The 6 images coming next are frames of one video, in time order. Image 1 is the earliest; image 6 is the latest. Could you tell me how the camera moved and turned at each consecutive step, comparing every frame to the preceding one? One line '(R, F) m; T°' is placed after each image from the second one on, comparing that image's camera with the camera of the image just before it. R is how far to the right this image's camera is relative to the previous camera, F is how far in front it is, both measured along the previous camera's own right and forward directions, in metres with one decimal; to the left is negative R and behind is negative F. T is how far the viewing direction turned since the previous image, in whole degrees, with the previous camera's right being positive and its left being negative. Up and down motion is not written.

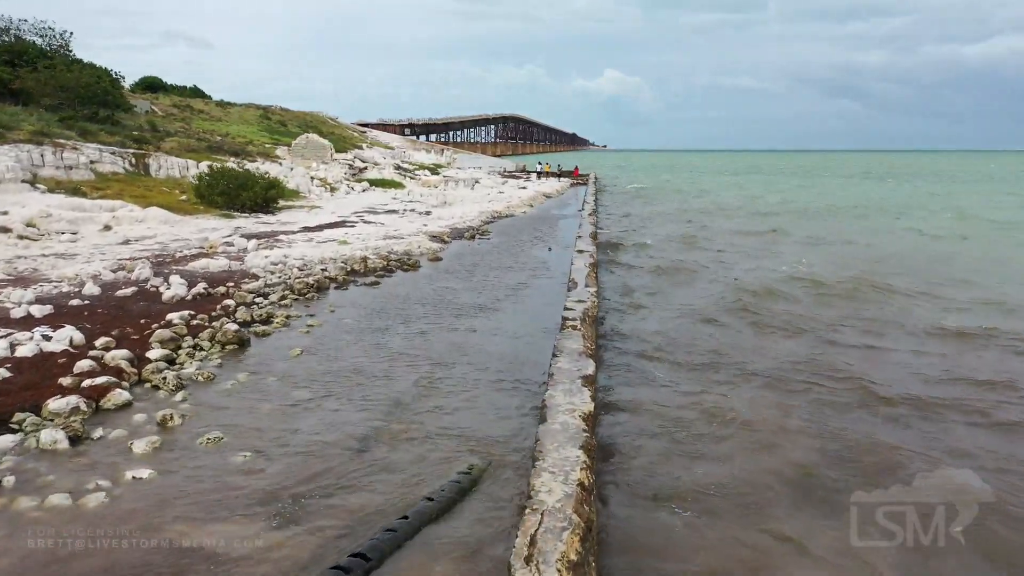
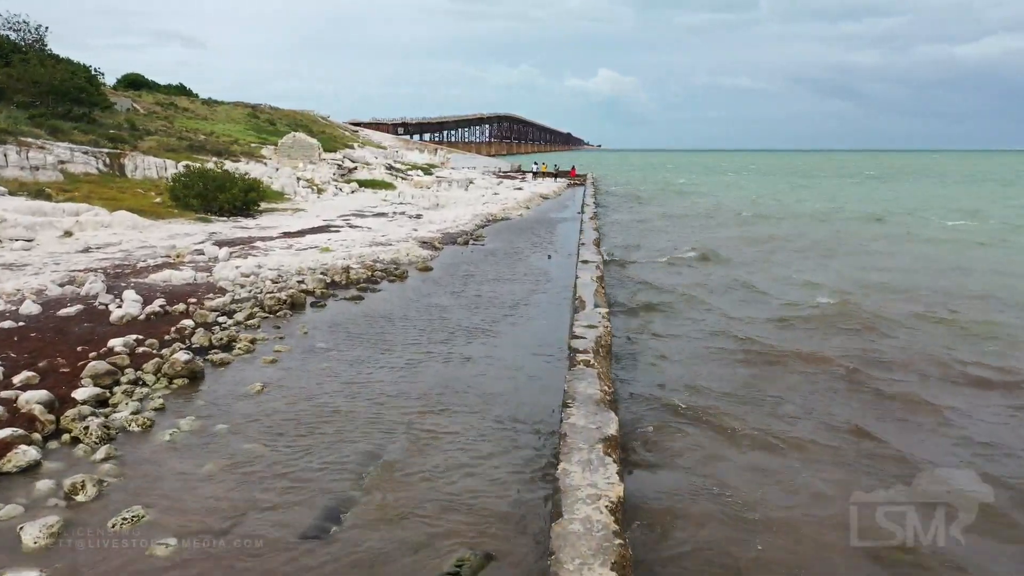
(-0.1, +1.3) m; +1°
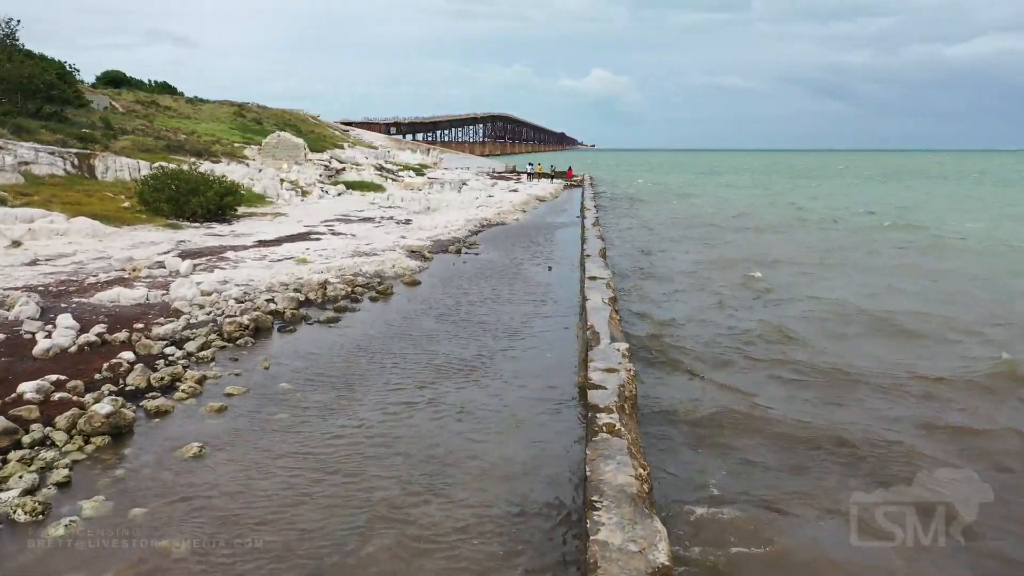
(-0.1, +1.4) m; +1°
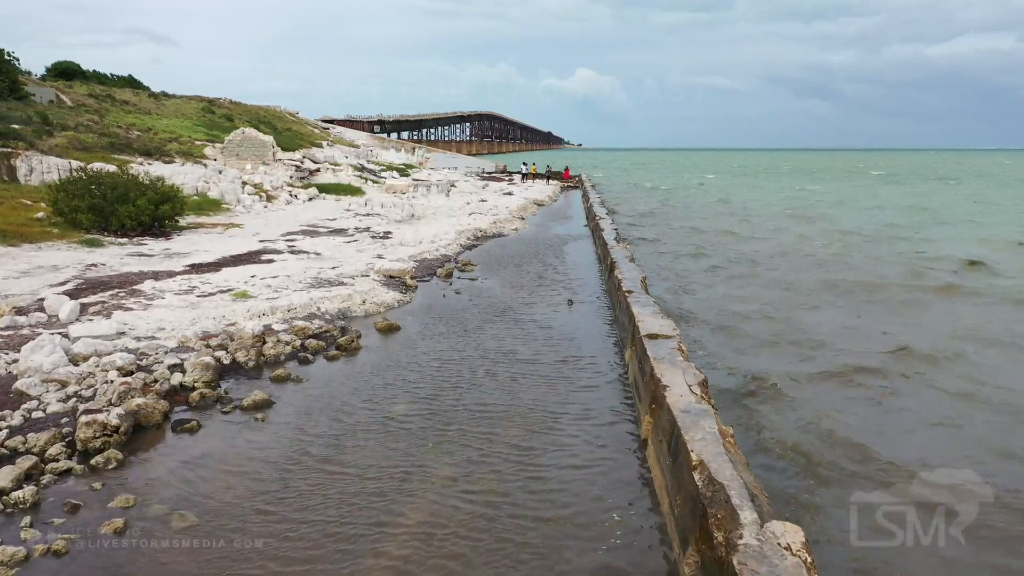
(-0.4, +3.4) m; +1°
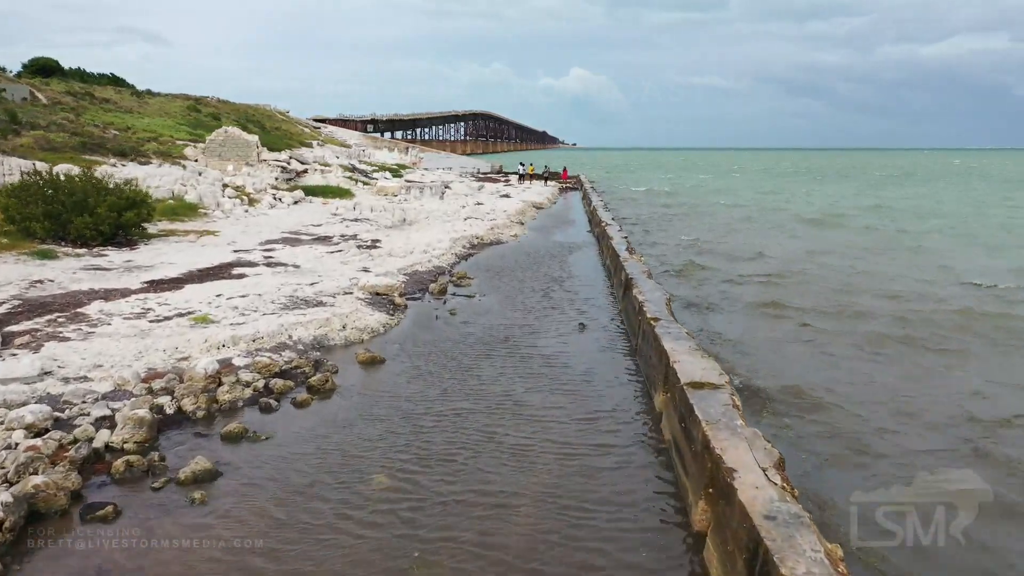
(-0.1, +1.4) m; 0°
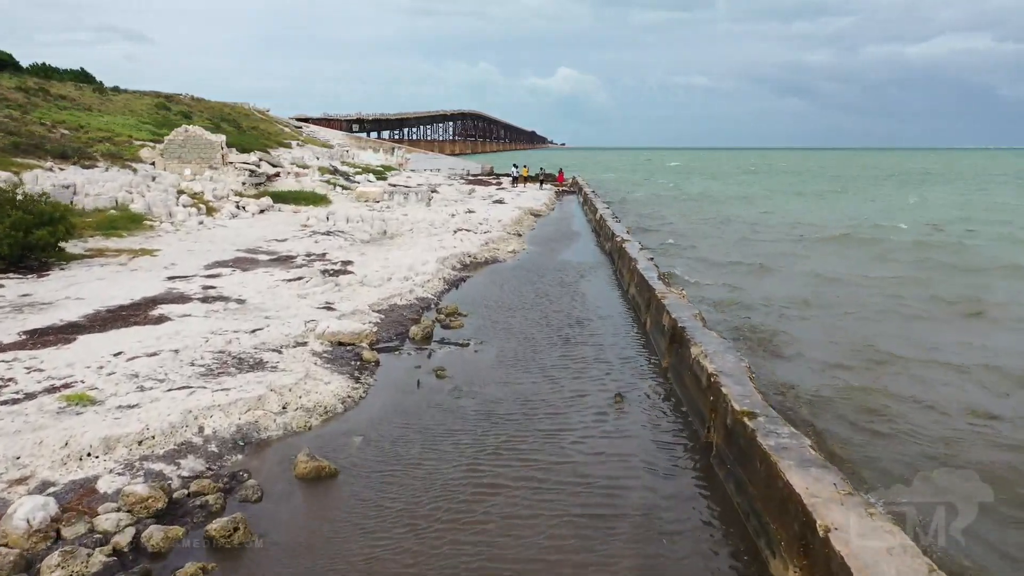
(-0.2, +2.7) m; +1°
